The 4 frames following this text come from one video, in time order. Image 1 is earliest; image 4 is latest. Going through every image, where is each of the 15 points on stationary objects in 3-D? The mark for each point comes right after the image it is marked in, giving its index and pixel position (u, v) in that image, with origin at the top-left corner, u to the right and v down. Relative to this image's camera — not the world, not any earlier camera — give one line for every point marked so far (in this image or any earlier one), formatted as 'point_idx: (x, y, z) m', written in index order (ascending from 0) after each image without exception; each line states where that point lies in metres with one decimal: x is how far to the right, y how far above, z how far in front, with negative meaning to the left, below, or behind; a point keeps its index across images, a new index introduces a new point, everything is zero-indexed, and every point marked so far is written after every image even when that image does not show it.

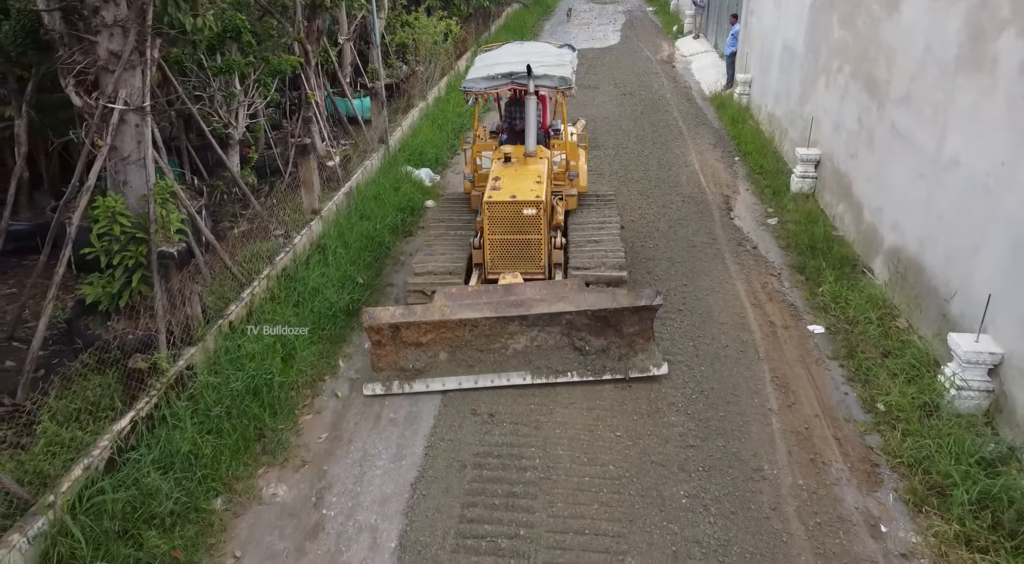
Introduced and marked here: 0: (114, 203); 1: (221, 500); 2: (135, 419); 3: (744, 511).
0: (-3.0, +0.6, +5.3) m
1: (-1.9, -1.4, +4.6) m
2: (-2.6, -0.9, +4.7) m
3: (+1.5, -1.5, +4.5) m
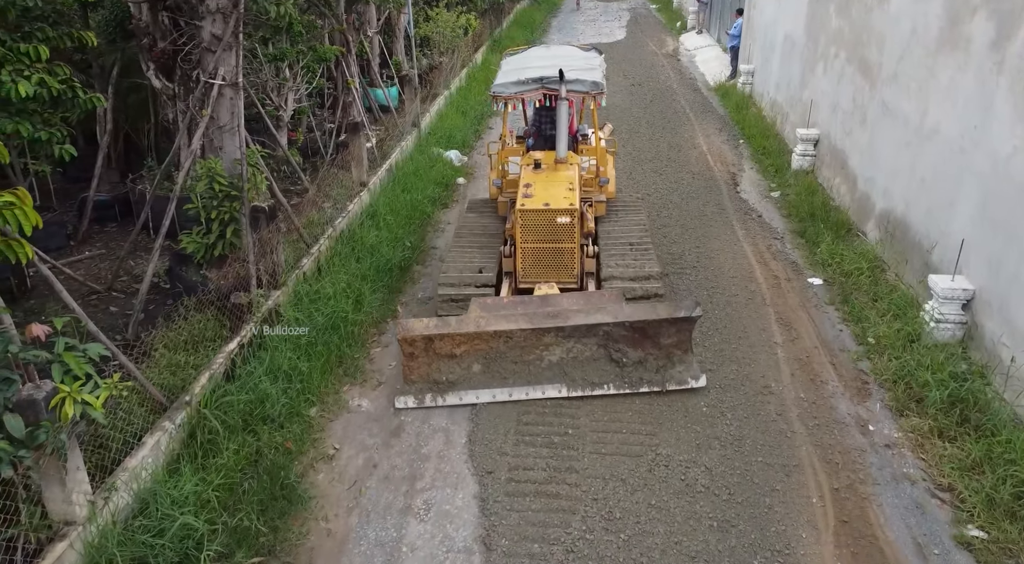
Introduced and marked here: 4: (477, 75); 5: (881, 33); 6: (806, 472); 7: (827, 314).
0: (-2.7, +1.0, +6.2) m
1: (-1.5, -1.0, +5.5) m
2: (-2.2, -0.5, +5.6) m
3: (+1.8, -1.0, +5.3) m
4: (-0.8, +4.6, +15.5) m
5: (+4.3, +2.9, +8.0) m
6: (+2.0, -1.3, +4.8) m
7: (+3.1, -0.3, +6.8) m
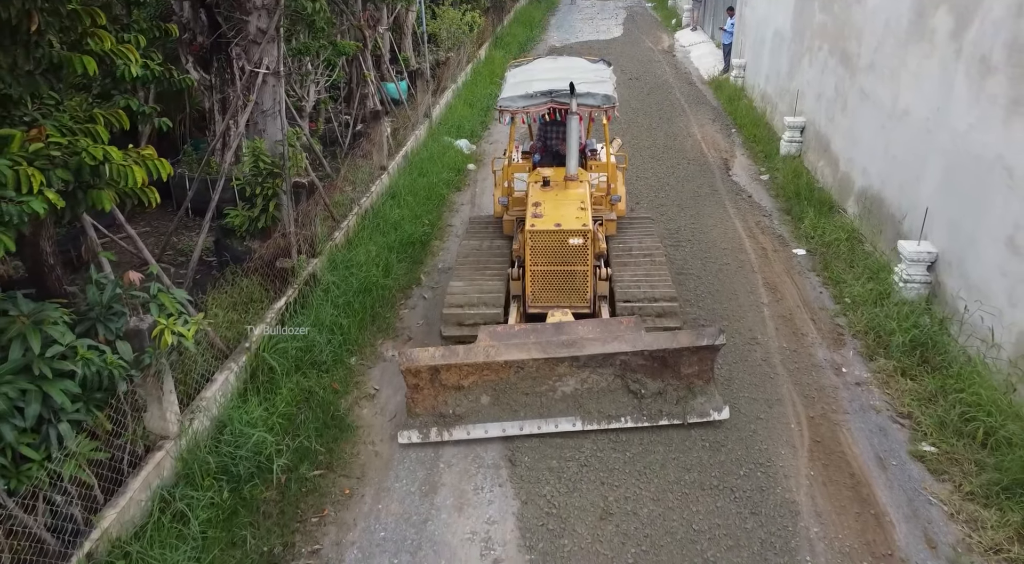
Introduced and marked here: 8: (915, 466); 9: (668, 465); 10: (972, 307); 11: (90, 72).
0: (-2.5, +1.4, +6.9) m
1: (-1.4, -0.7, +6.2) m
2: (-2.0, -0.2, +6.3) m
3: (+2.0, -0.7, +6.1) m
4: (-0.7, +4.9, +16.2) m
5: (+4.4, +3.2, +8.8) m
6: (+2.2, -1.0, +5.5) m
7: (+3.2, 0.0, +7.6) m
8: (+2.8, -1.3, +4.9) m
9: (+1.1, -1.3, +4.9) m
10: (+3.9, -0.2, +5.8) m
11: (-2.1, +1.1, +3.4) m
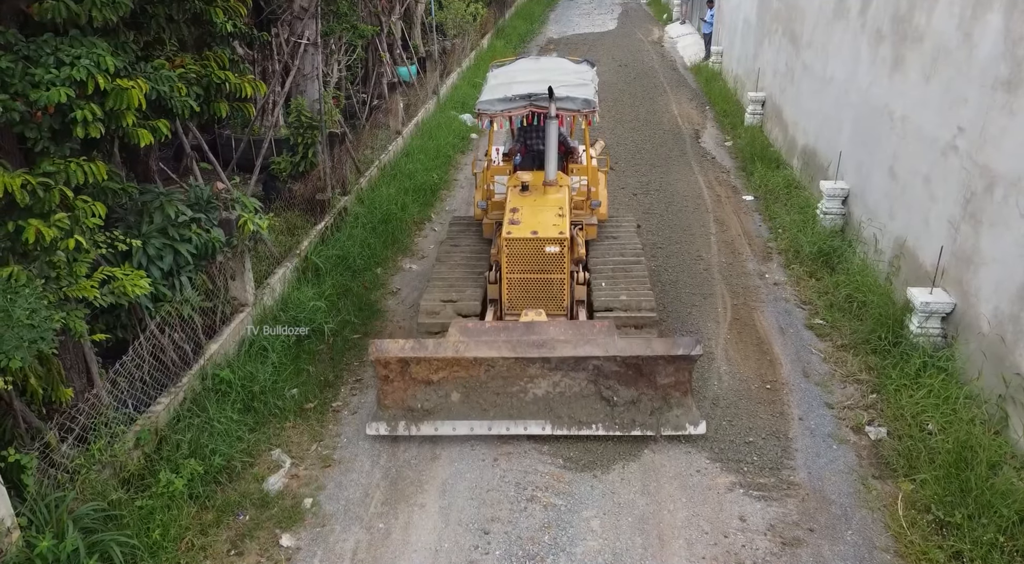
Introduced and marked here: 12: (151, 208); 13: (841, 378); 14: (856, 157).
0: (-2.6, +2.2, +8.5) m
1: (-1.5, +0.1, +7.8) m
2: (-2.1, +0.7, +7.9) m
3: (+1.9, +0.1, +7.7) m
4: (-0.7, +5.8, +17.8) m
5: (+4.3, +4.0, +10.3) m
6: (+2.1, -0.1, +7.1) m
7: (+3.1, +0.8, +9.1) m
8: (+2.7, -0.5, +6.4) m
9: (+1.0, -0.5, +6.5) m
10: (+3.8, +0.6, +7.4) m
11: (-2.1, +1.9, +5.0) m
12: (-2.7, +0.5, +5.2) m
13: (+2.7, -0.8, +5.7) m
14: (+4.0, +1.4, +8.0) m
